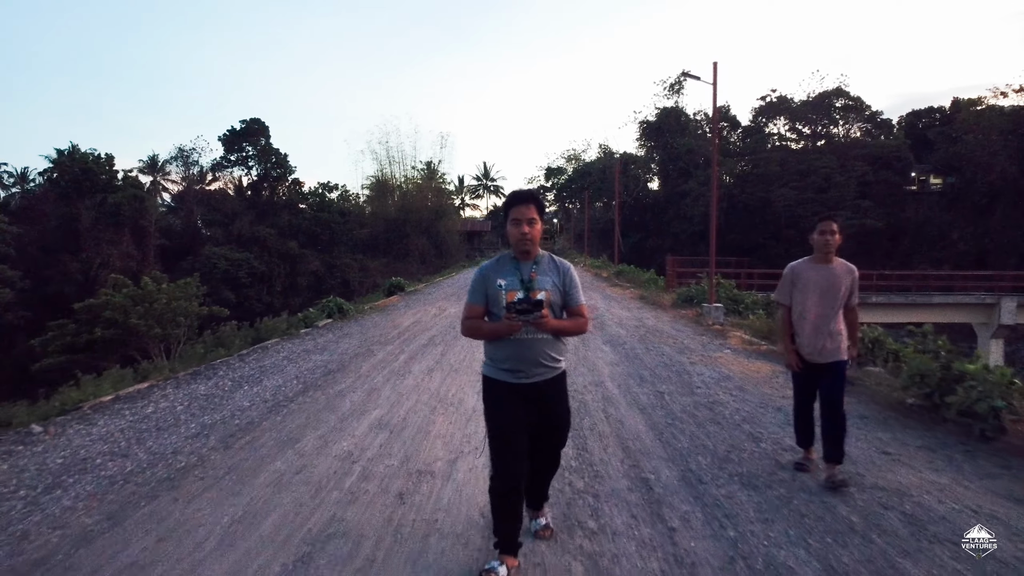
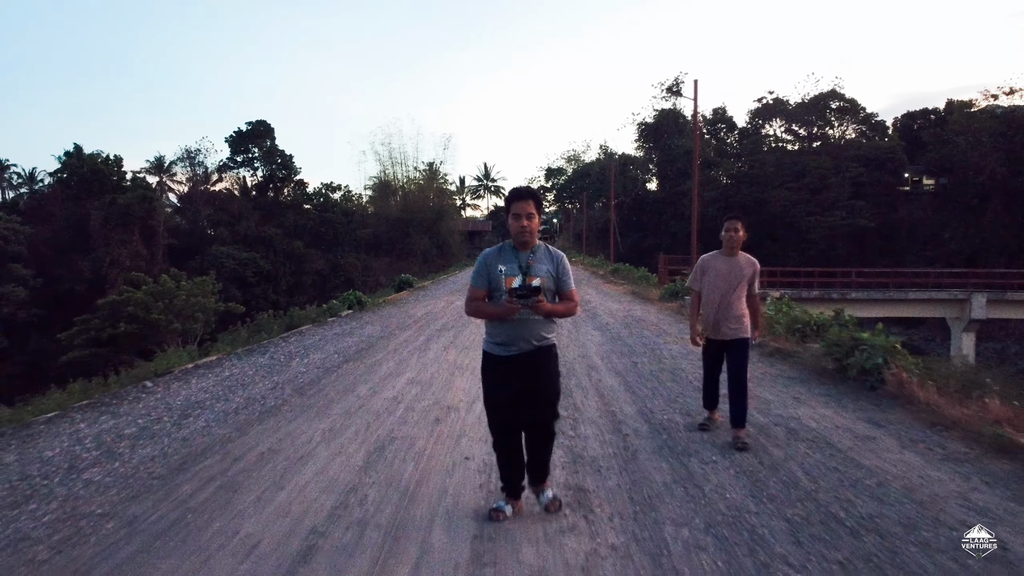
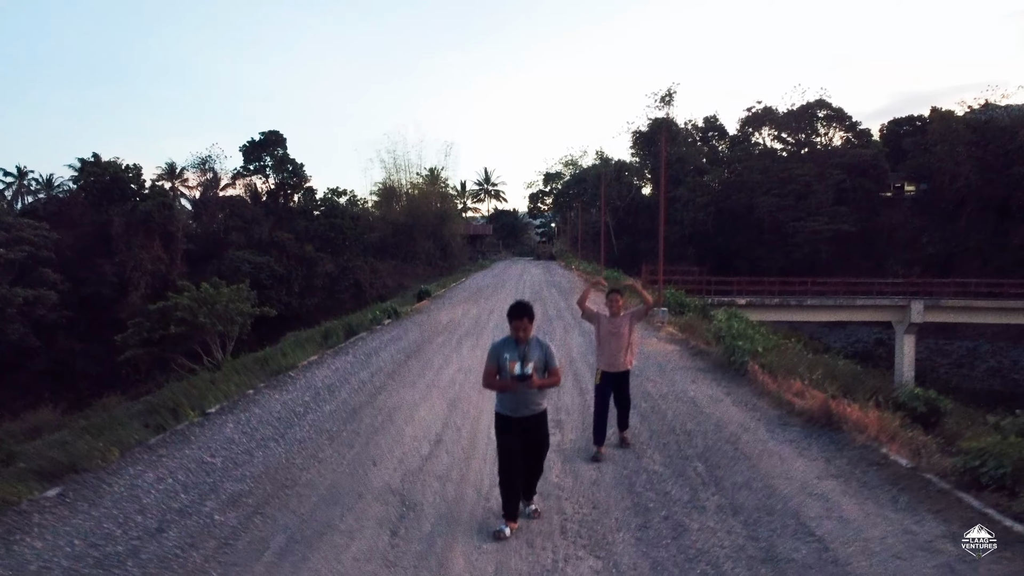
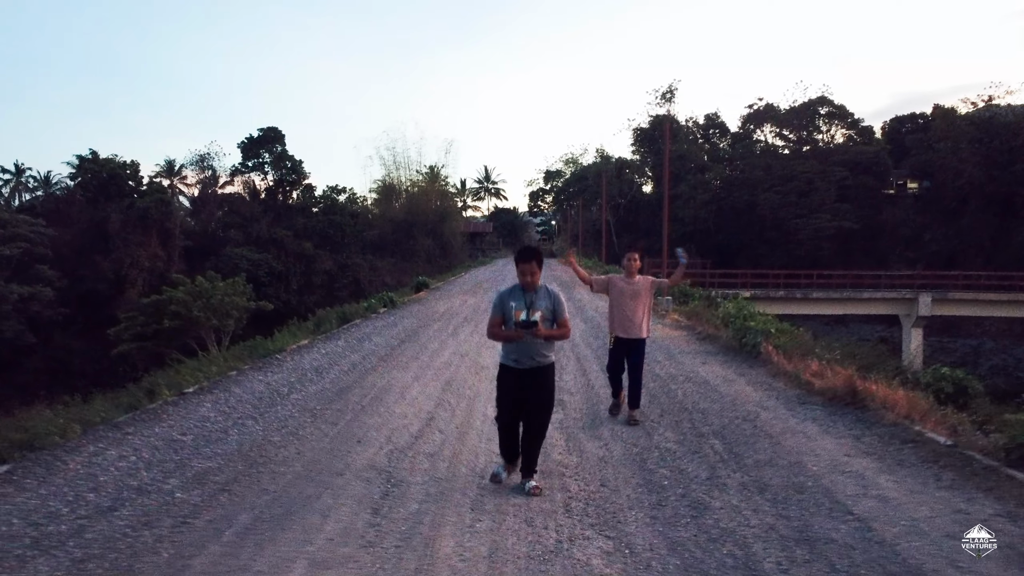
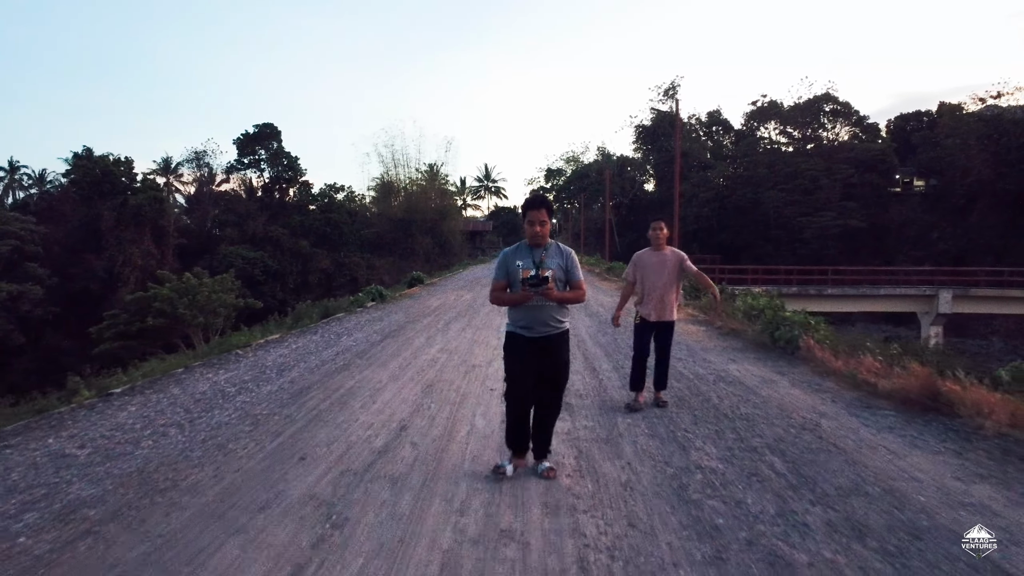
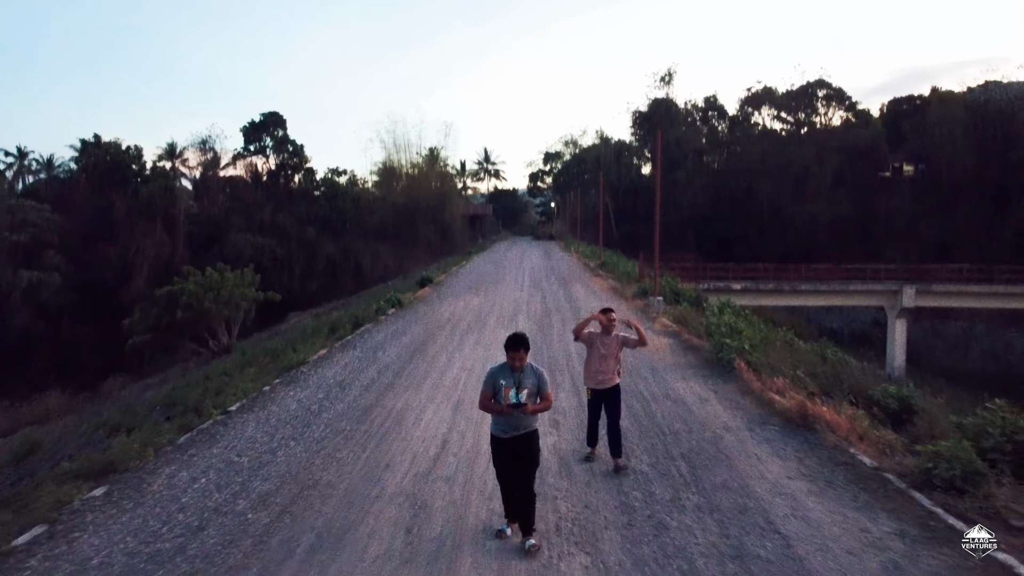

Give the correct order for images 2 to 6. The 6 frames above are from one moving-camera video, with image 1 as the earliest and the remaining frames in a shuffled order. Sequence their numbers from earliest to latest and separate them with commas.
2, 5, 4, 3, 6
